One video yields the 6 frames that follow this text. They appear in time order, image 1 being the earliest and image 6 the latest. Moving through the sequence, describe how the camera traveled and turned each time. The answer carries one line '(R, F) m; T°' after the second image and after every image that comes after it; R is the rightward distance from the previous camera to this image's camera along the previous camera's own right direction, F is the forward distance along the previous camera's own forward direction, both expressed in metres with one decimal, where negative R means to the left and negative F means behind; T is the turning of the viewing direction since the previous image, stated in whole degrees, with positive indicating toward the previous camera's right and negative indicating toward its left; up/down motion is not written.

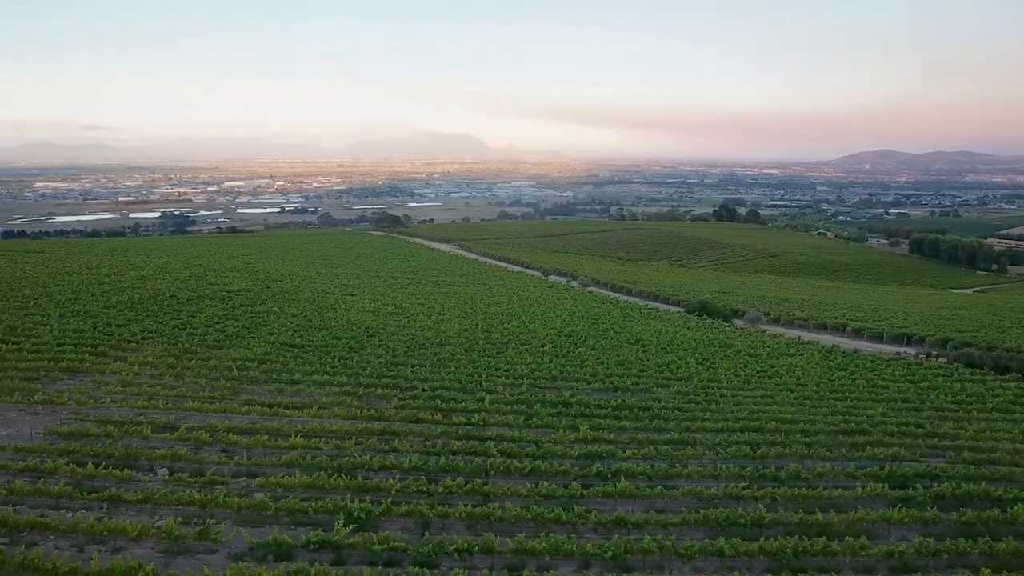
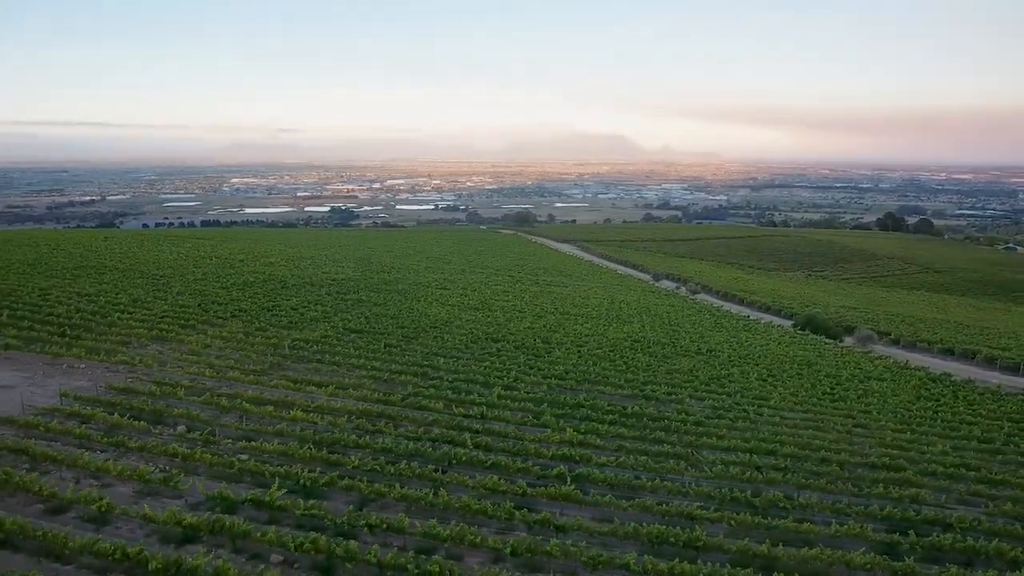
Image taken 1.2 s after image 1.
(+3.5, +0.1) m; -13°
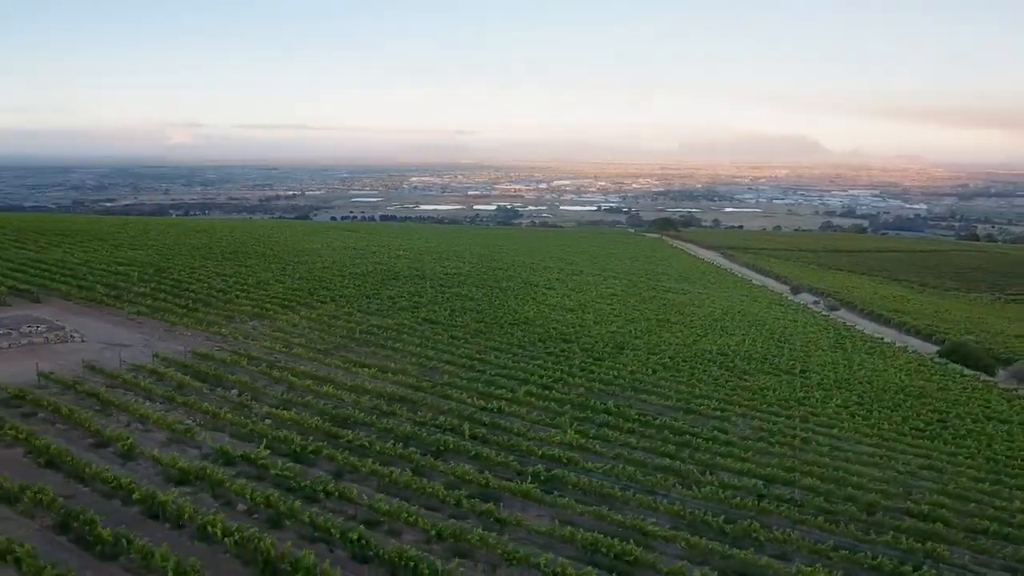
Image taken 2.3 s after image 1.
(+3.5, +0.1) m; -15°
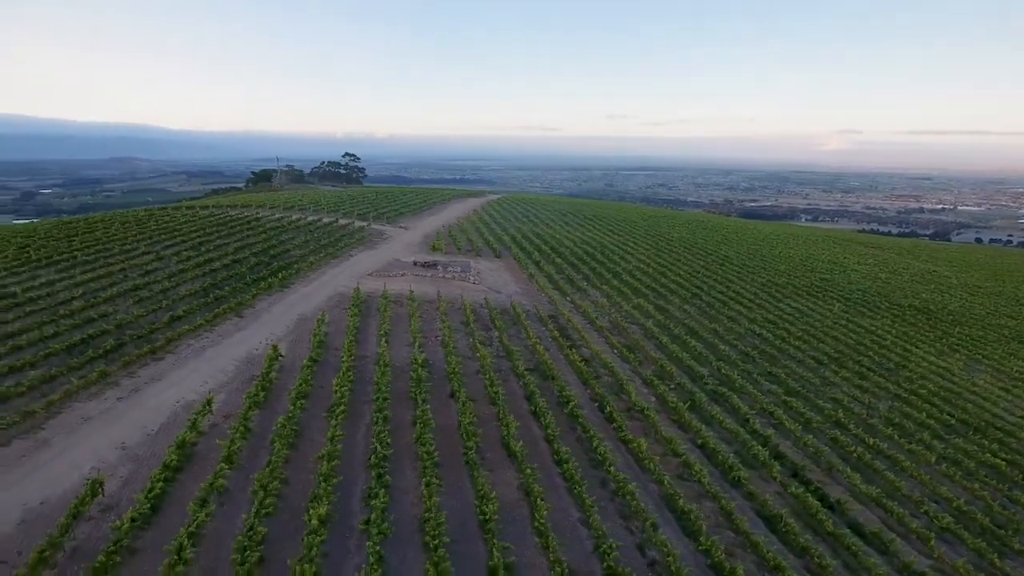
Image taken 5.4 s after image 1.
(+10.4, +3.1) m; -53°
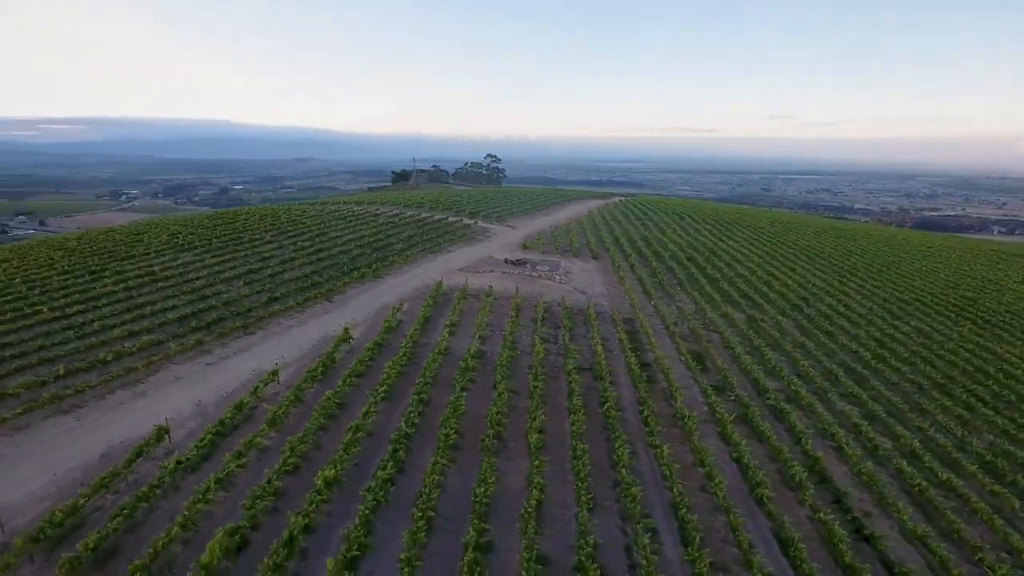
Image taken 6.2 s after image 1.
(+2.6, -0.2) m; -13°
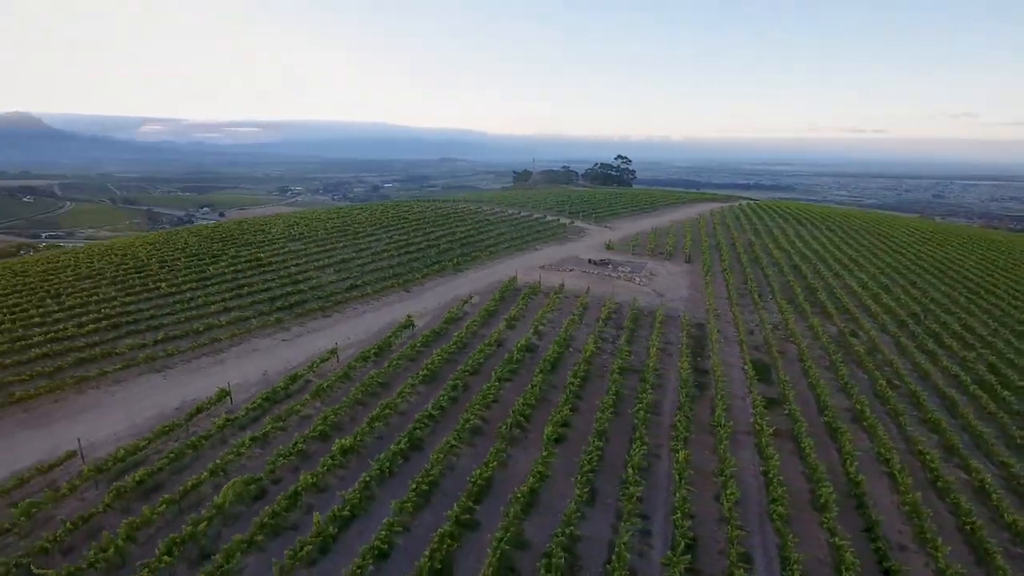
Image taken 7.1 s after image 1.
(+2.5, -0.2) m; -12°
